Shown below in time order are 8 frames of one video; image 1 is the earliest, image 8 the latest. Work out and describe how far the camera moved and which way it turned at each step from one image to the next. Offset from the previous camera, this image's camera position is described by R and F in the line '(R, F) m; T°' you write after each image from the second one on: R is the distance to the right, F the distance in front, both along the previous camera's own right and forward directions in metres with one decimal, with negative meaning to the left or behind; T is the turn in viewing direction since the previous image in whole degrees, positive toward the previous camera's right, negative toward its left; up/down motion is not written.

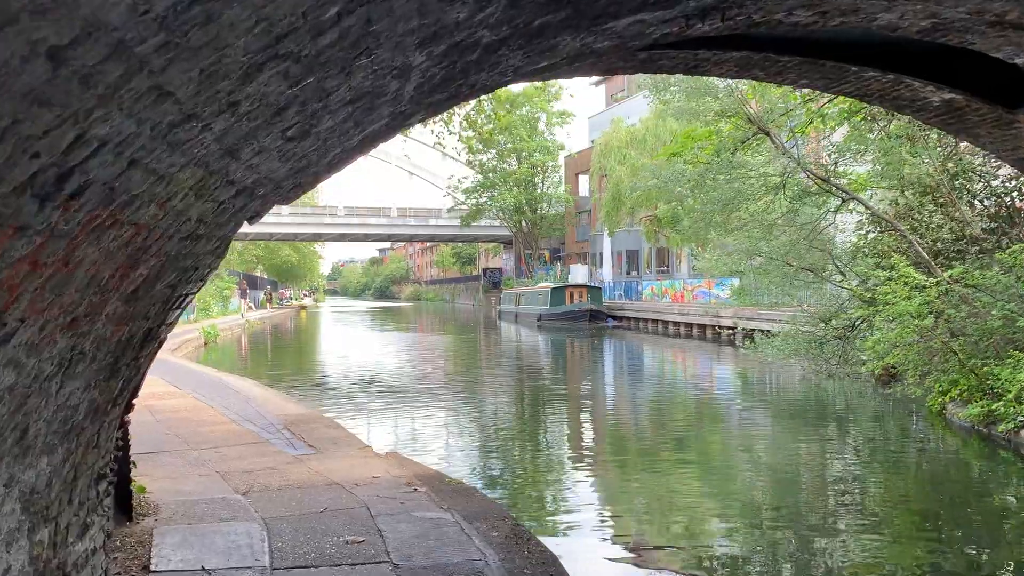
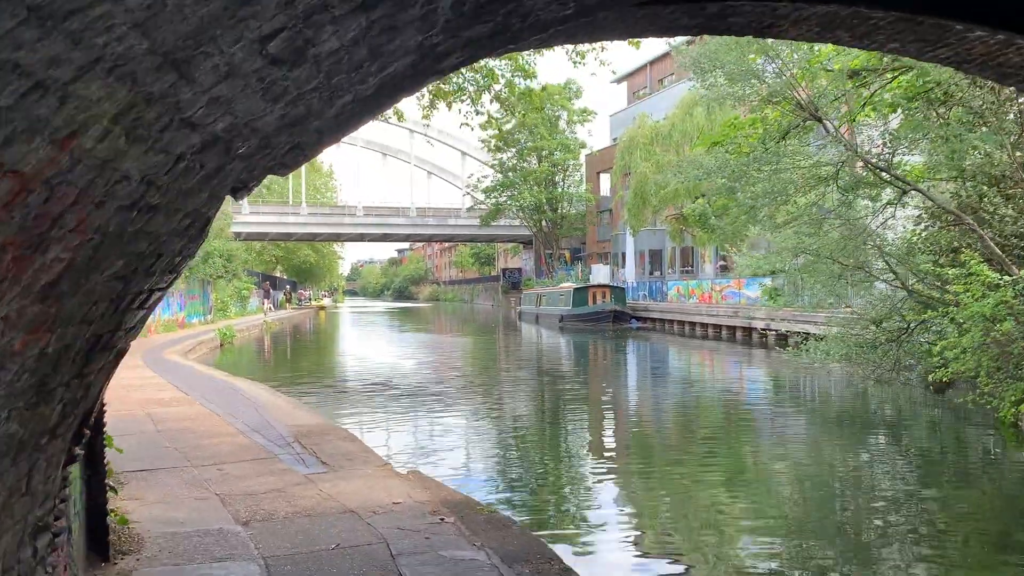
(-0.1, +0.7) m; -1°
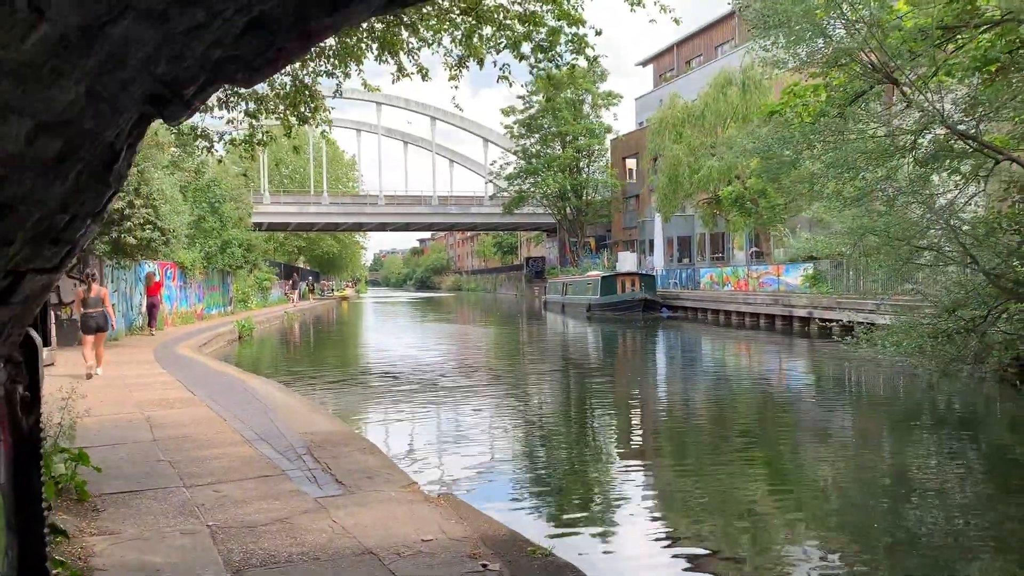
(-0.1, +0.9) m; -1°
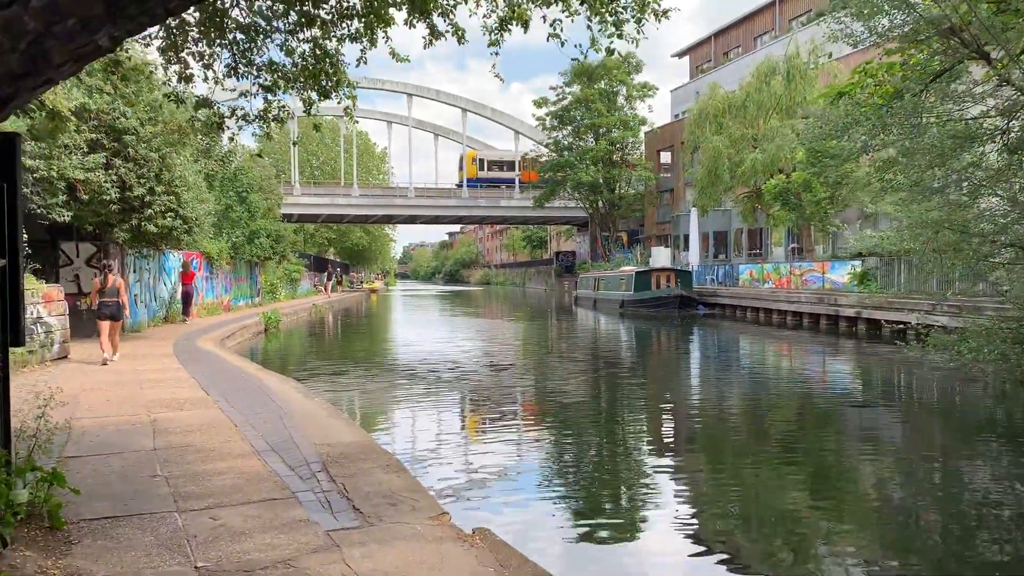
(-0.1, +0.8) m; -2°
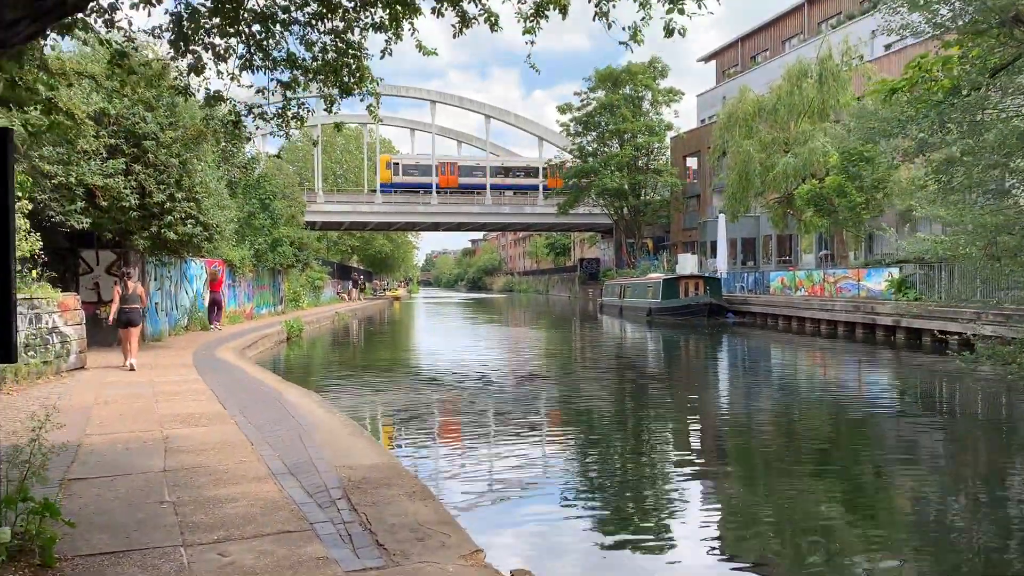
(-0.1, +0.4) m; -1°
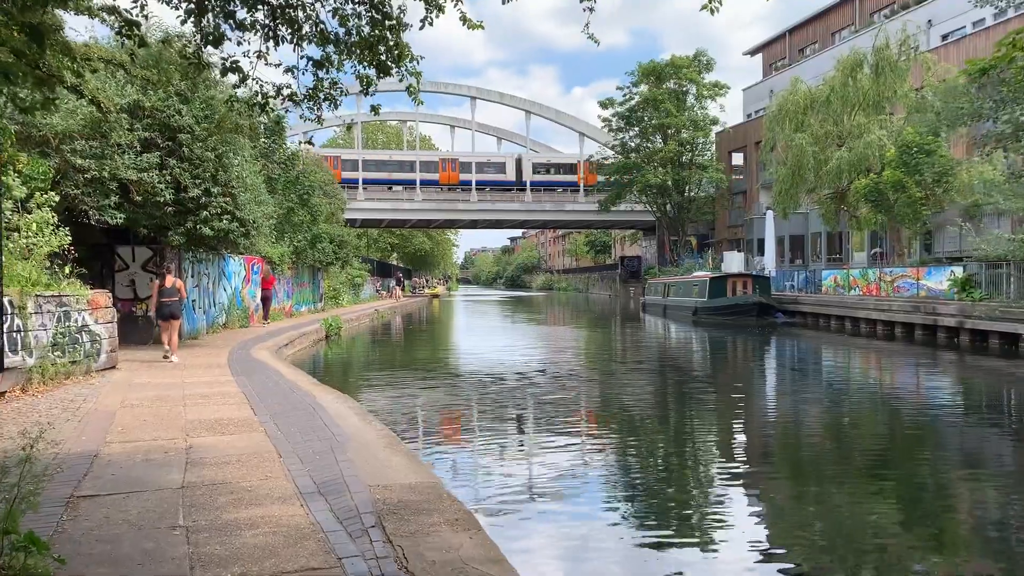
(-0.1, +0.6) m; -3°
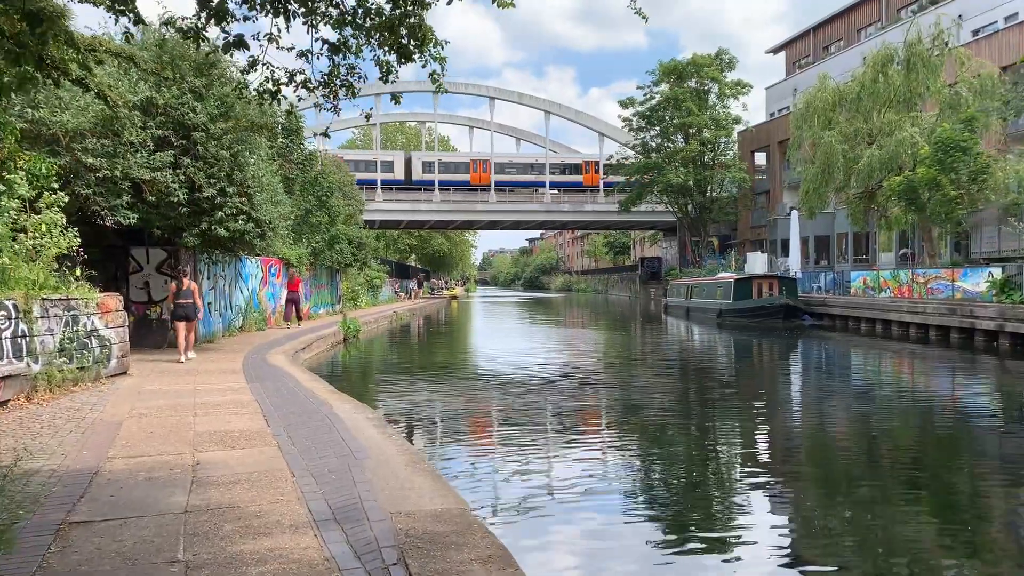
(-0.1, +0.5) m; -1°
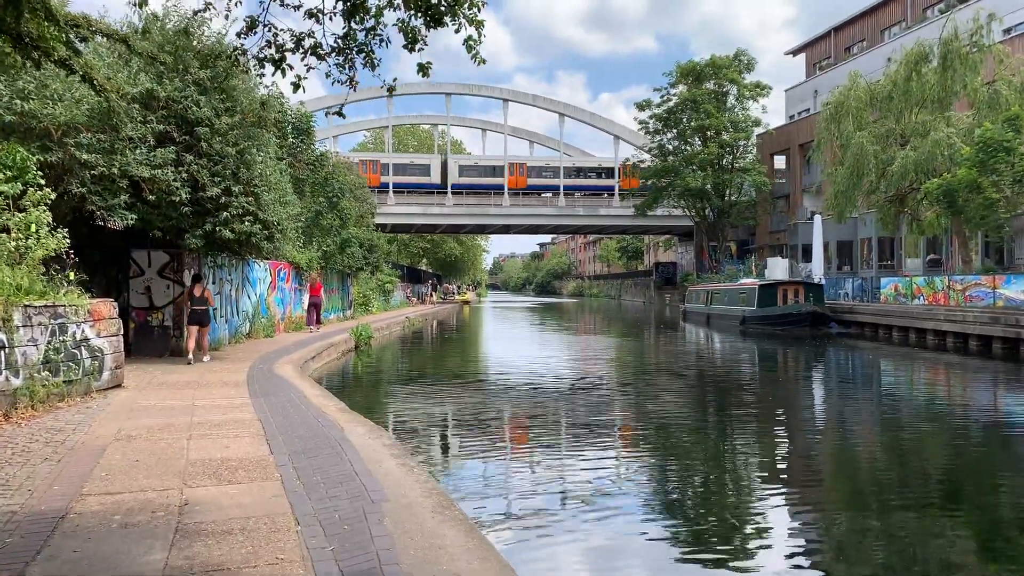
(-0.2, +0.9) m; -1°
